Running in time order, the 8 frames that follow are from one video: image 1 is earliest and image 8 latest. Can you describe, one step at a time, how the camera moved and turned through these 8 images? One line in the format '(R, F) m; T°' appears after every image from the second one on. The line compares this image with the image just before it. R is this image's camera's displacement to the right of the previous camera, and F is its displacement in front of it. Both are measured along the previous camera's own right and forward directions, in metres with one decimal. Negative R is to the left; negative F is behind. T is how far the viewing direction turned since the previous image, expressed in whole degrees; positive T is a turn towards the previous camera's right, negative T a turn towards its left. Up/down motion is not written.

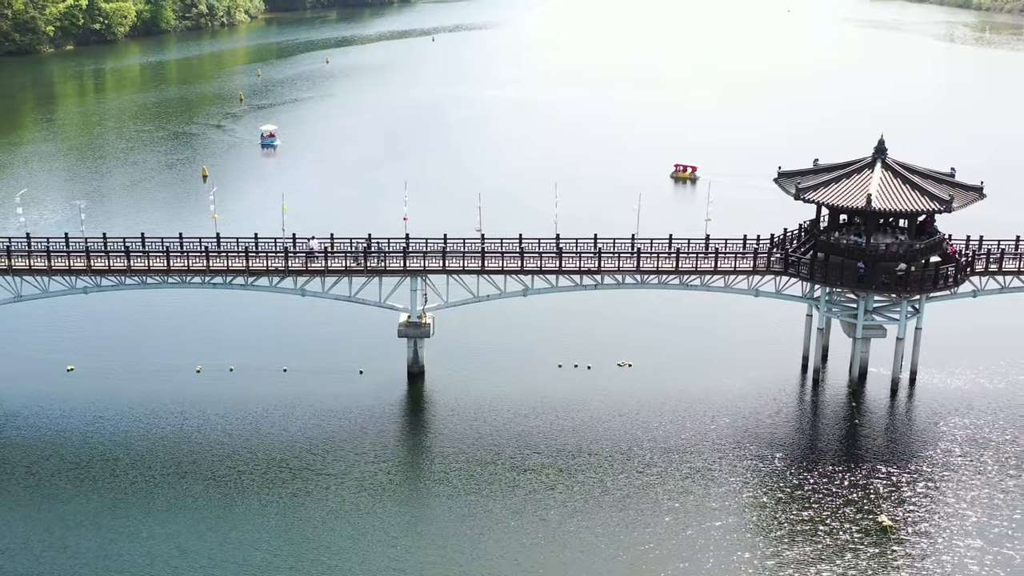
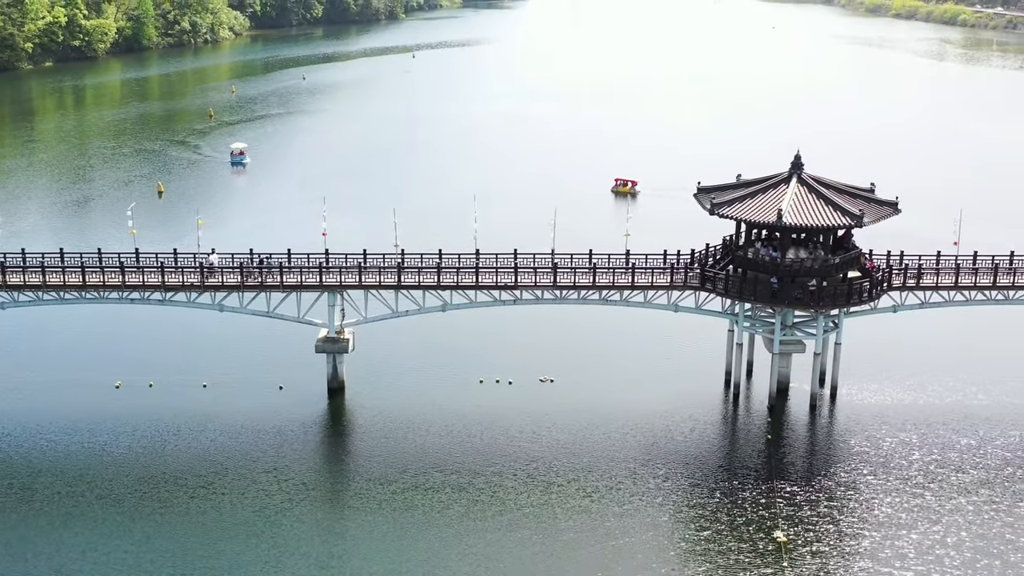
(+4.0, +0.2) m; 0°
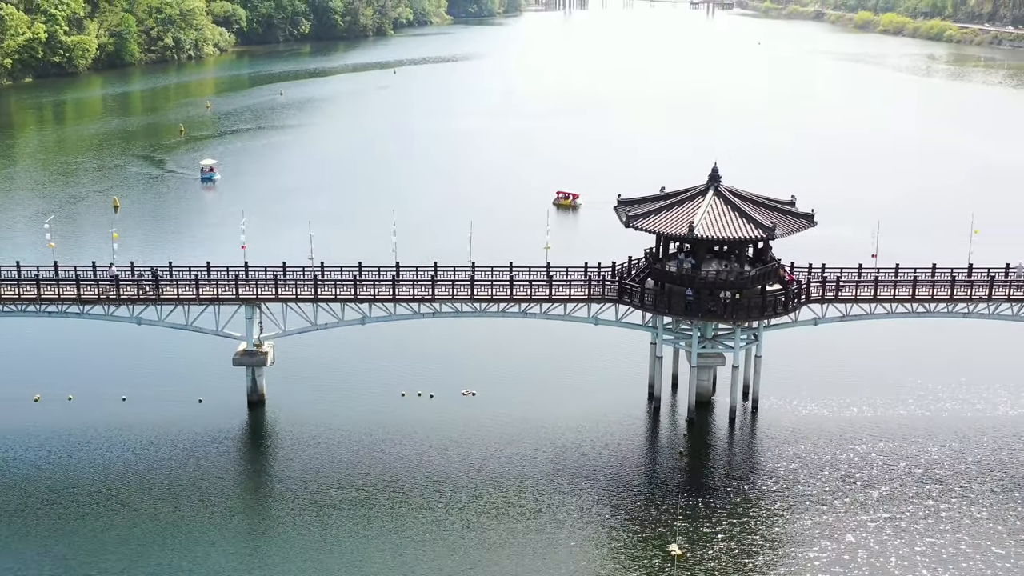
(+3.9, +0.3) m; 0°
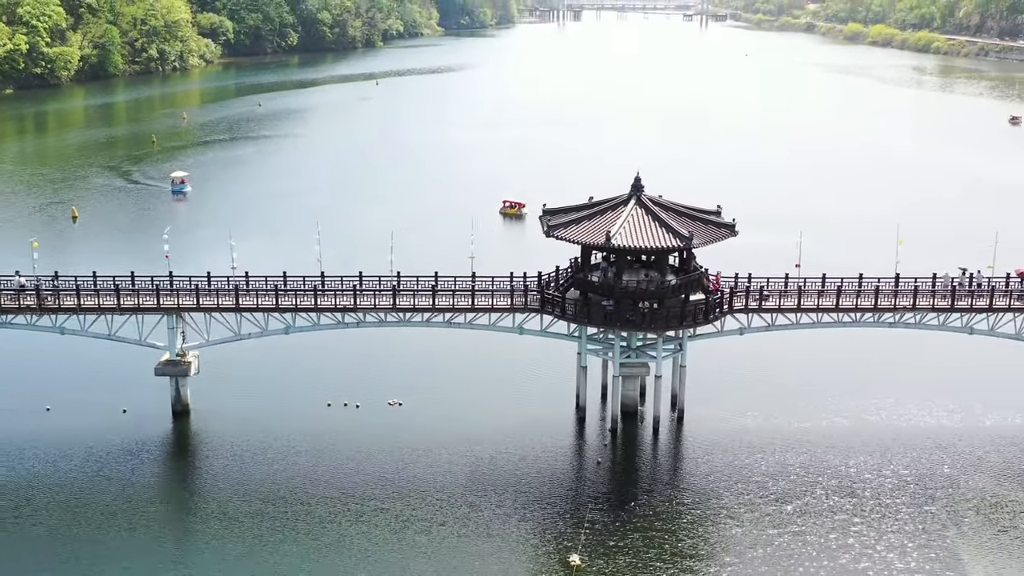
(+3.7, +0.3) m; 0°
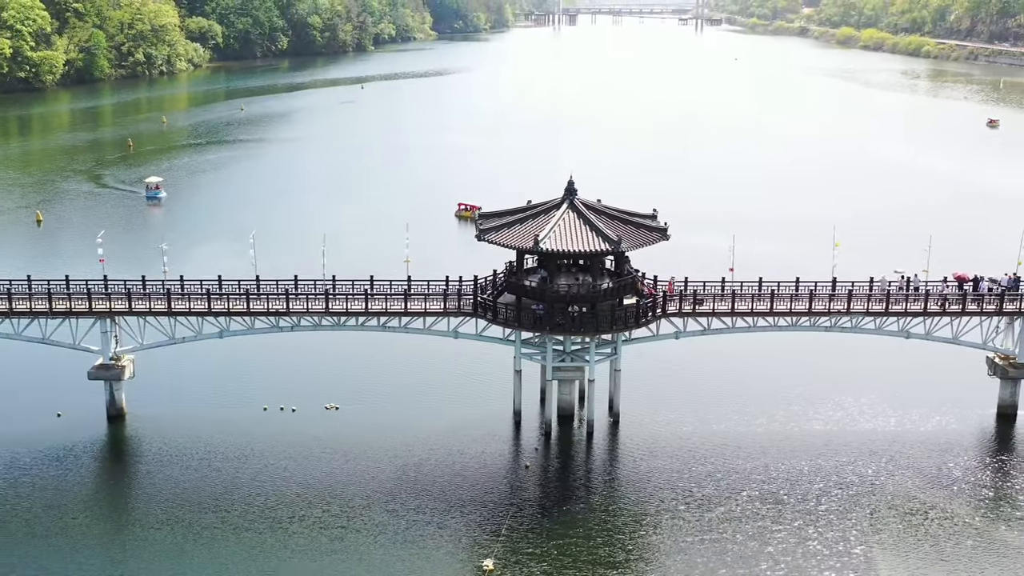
(+3.2, +0.2) m; 0°
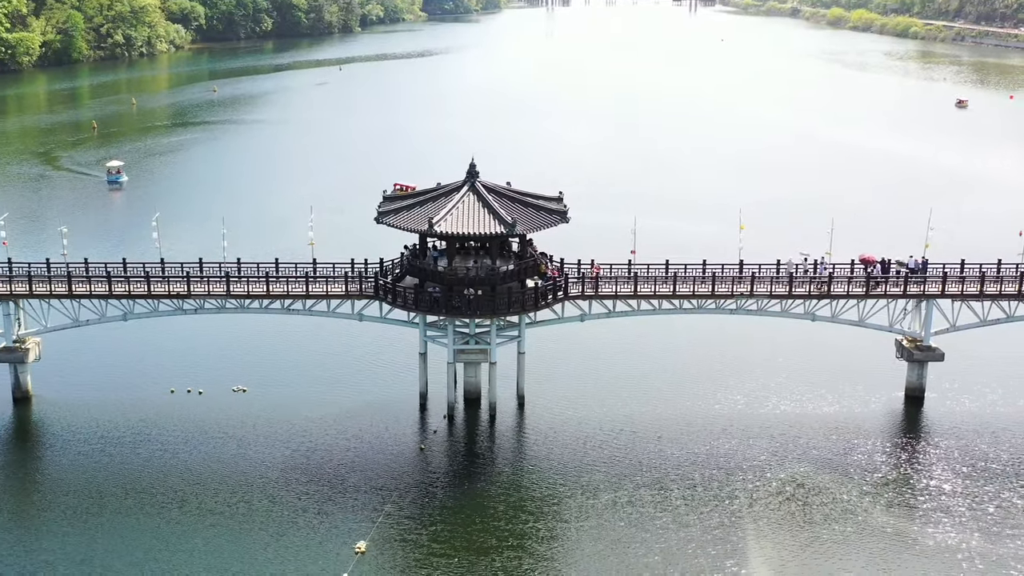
(+4.6, +0.3) m; 0°
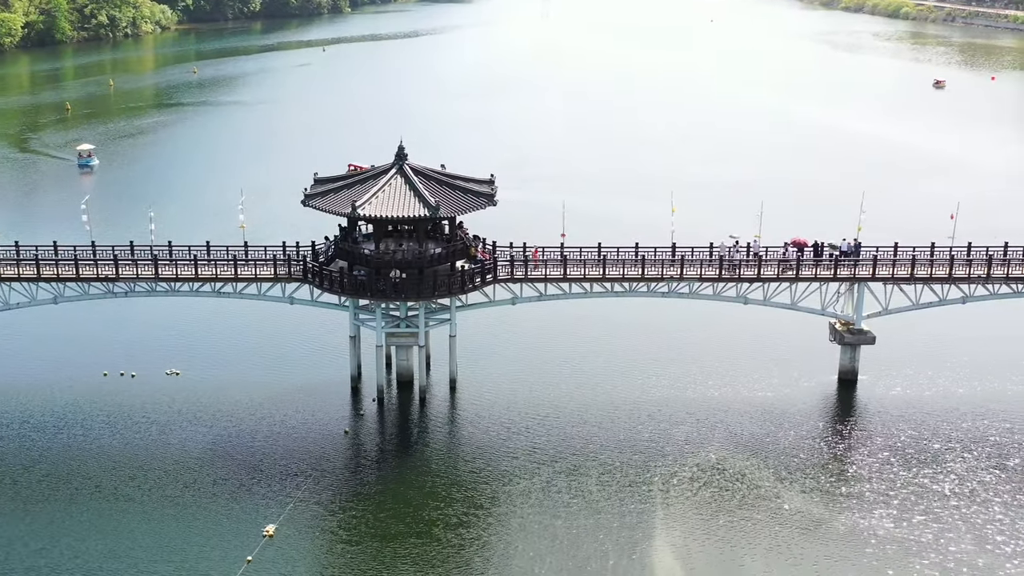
(+3.3, +0.2) m; 0°
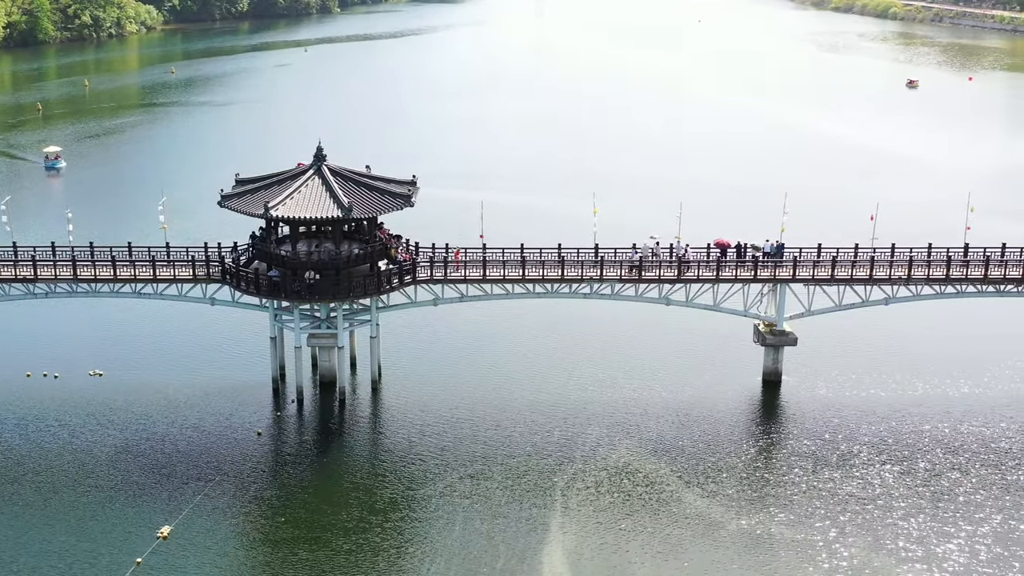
(+3.8, +0.3) m; 0°
